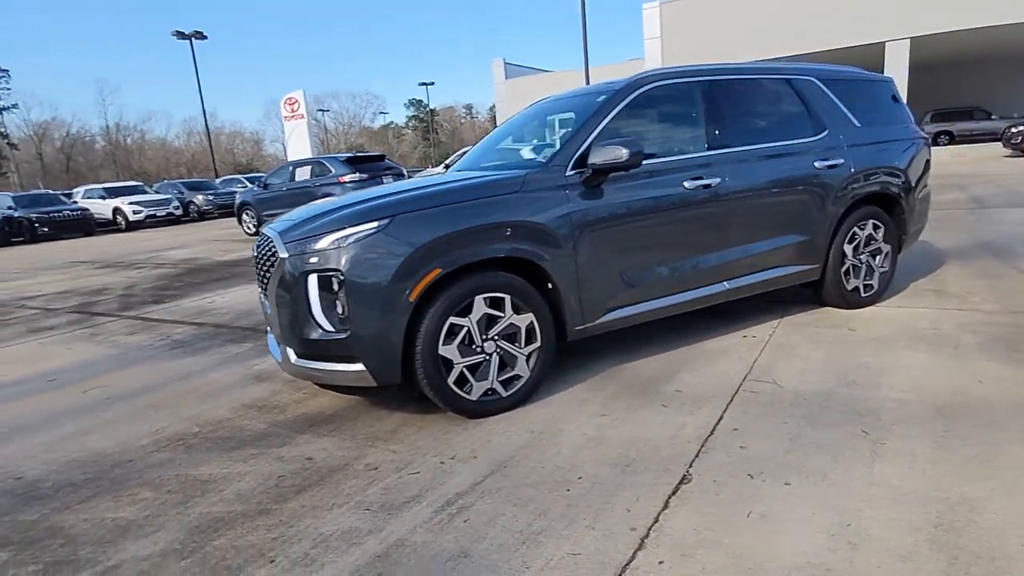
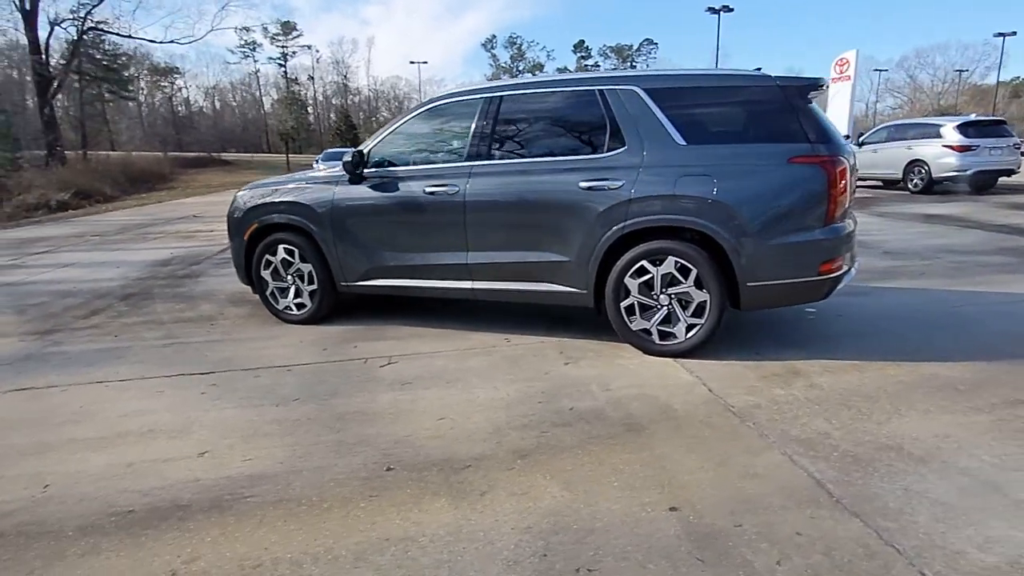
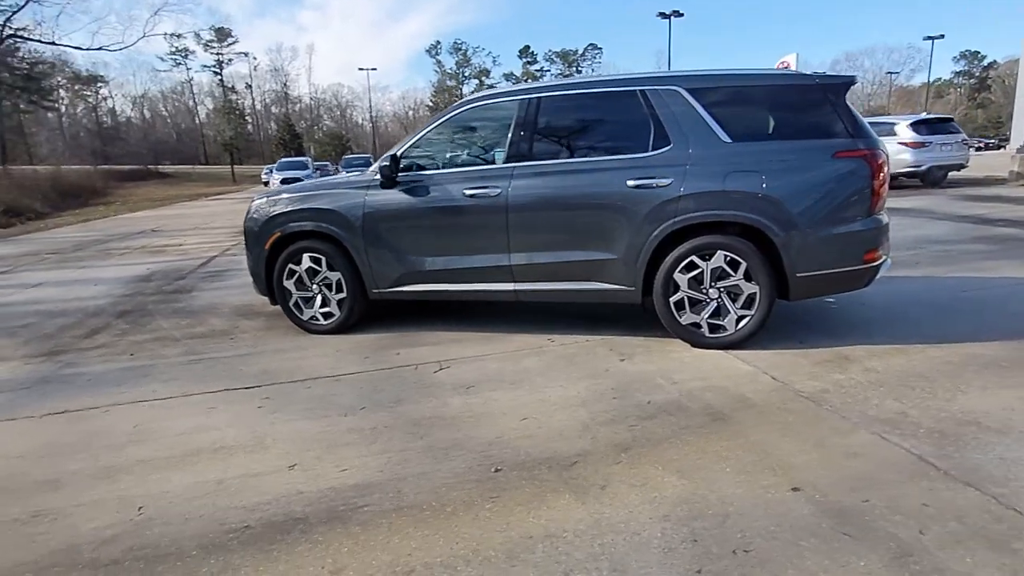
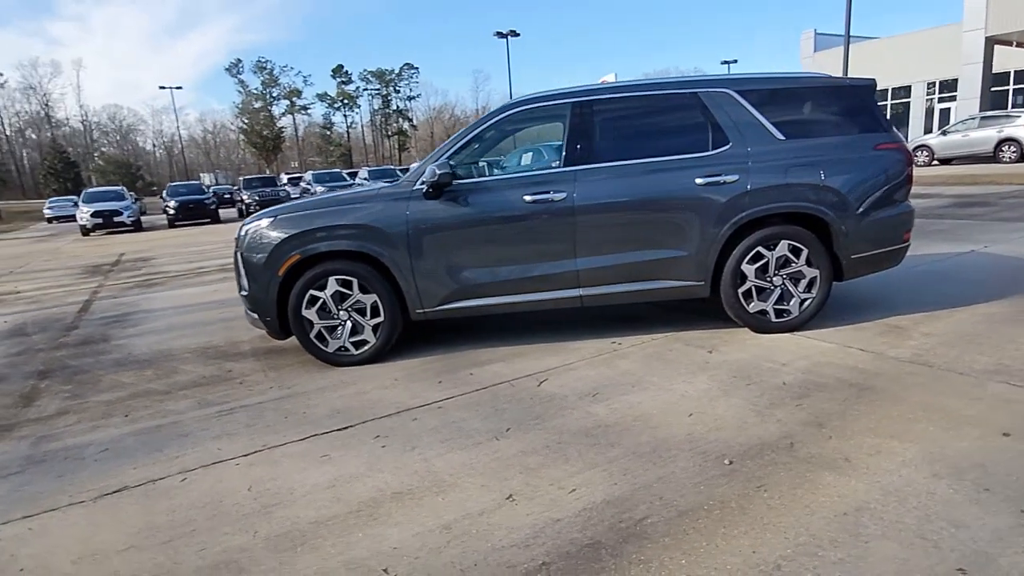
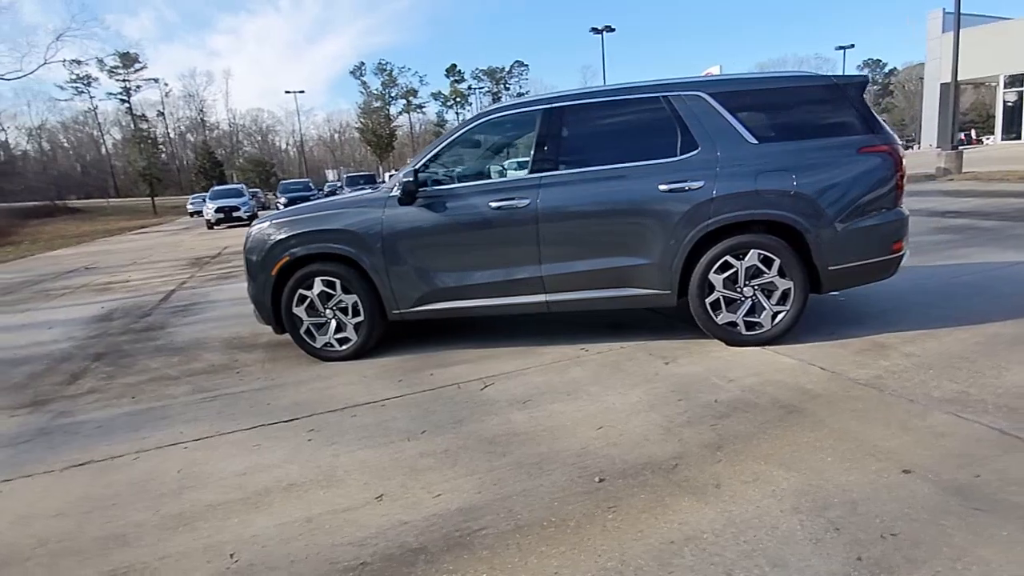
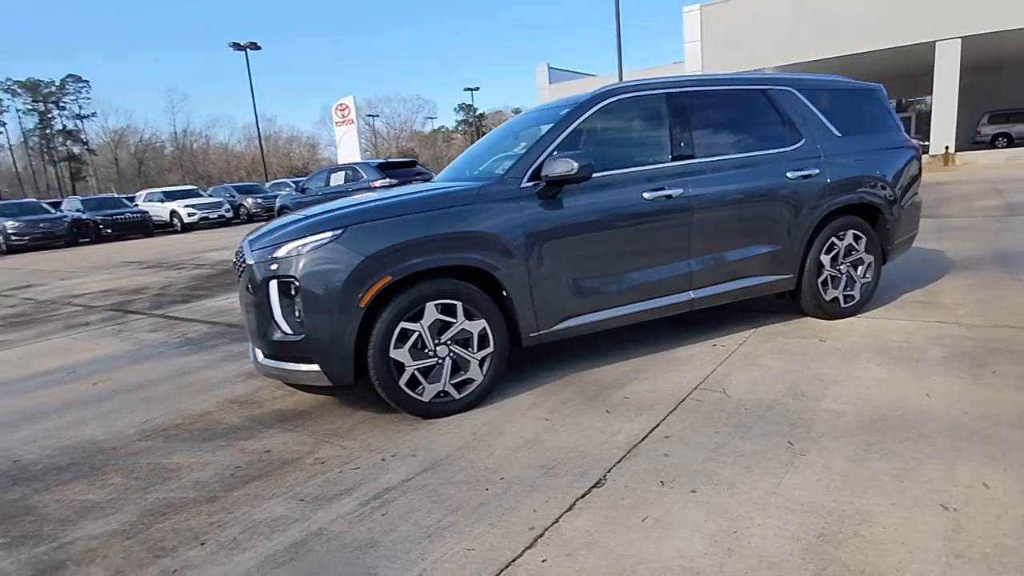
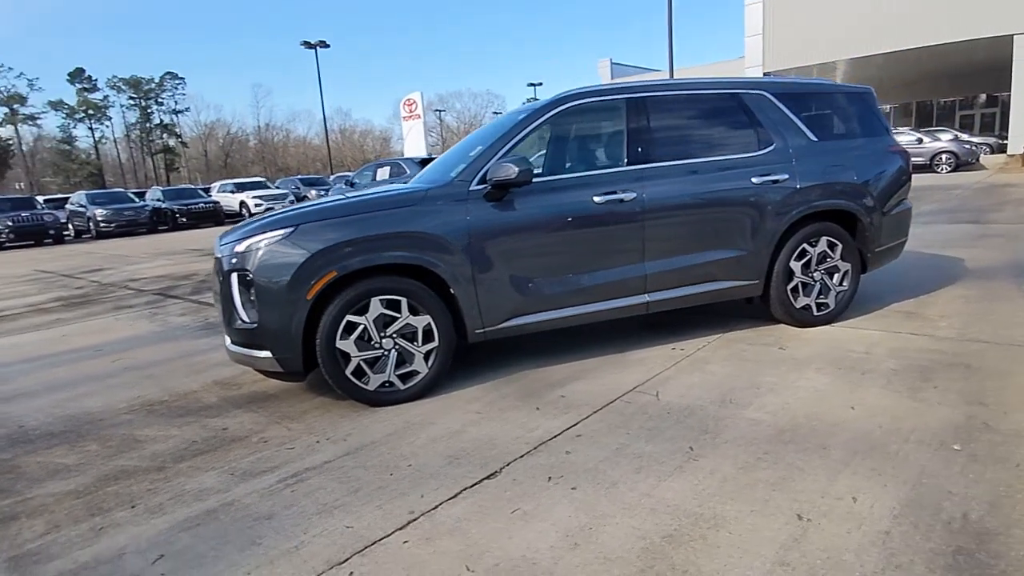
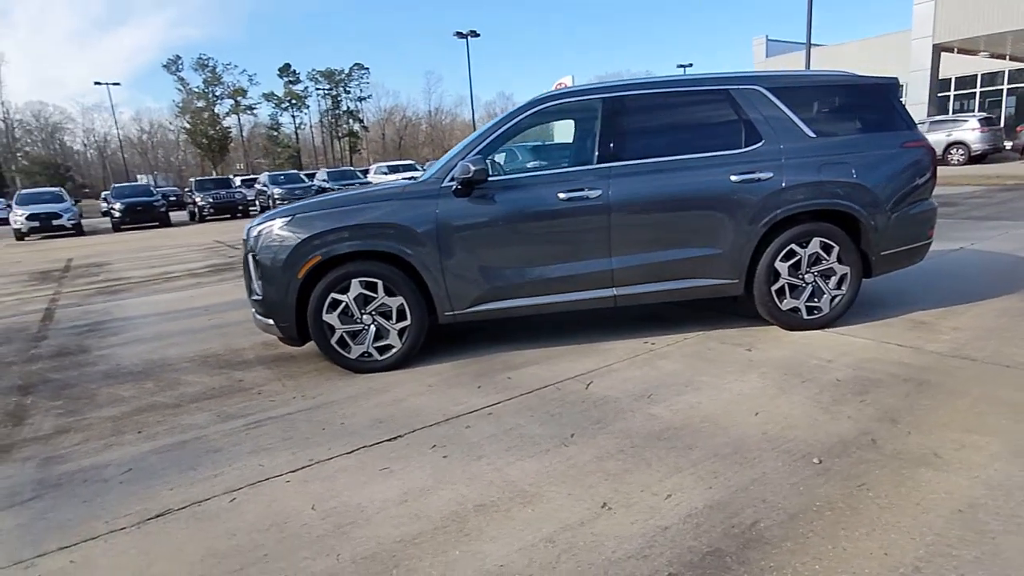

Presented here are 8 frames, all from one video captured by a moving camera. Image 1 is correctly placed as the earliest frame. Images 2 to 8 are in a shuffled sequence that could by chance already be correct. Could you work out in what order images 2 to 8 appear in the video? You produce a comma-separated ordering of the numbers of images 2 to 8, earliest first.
6, 7, 8, 4, 5, 3, 2
